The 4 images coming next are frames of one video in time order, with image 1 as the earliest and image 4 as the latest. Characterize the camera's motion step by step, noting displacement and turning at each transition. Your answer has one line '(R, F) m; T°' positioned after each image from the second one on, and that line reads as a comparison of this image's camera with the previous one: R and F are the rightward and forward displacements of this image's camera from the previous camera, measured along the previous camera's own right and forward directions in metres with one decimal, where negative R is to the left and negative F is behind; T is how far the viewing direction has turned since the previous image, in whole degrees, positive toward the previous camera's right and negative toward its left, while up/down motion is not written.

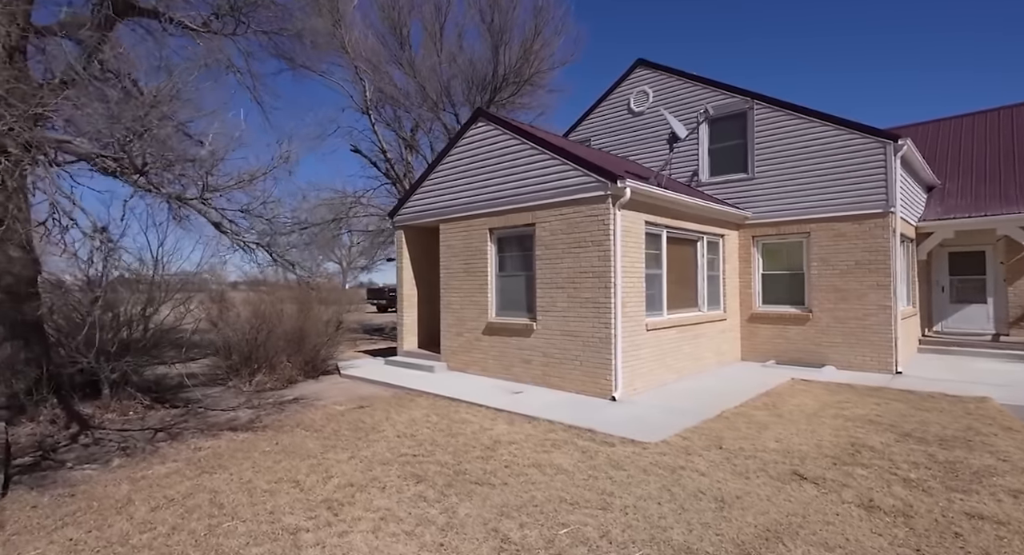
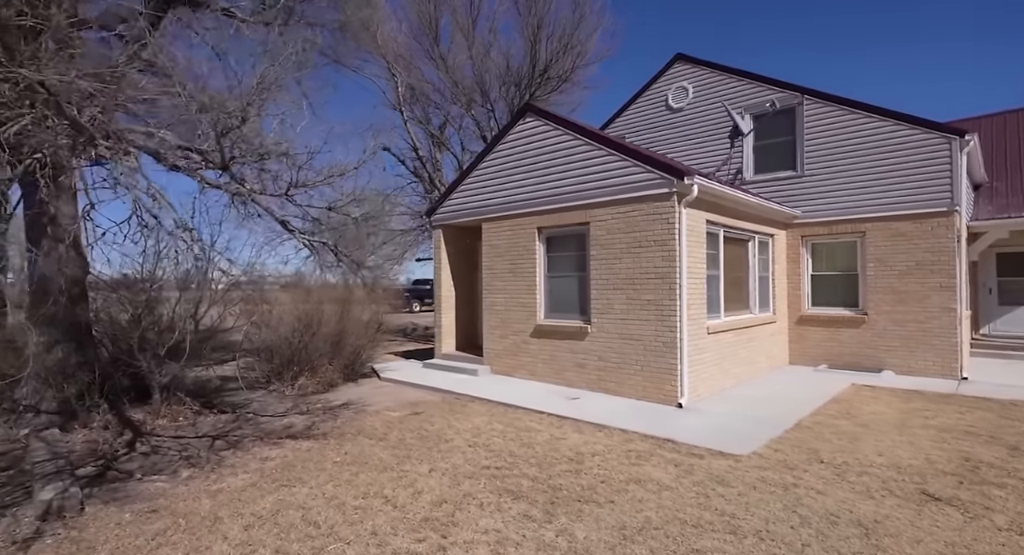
(-0.8, +0.3) m; -1°
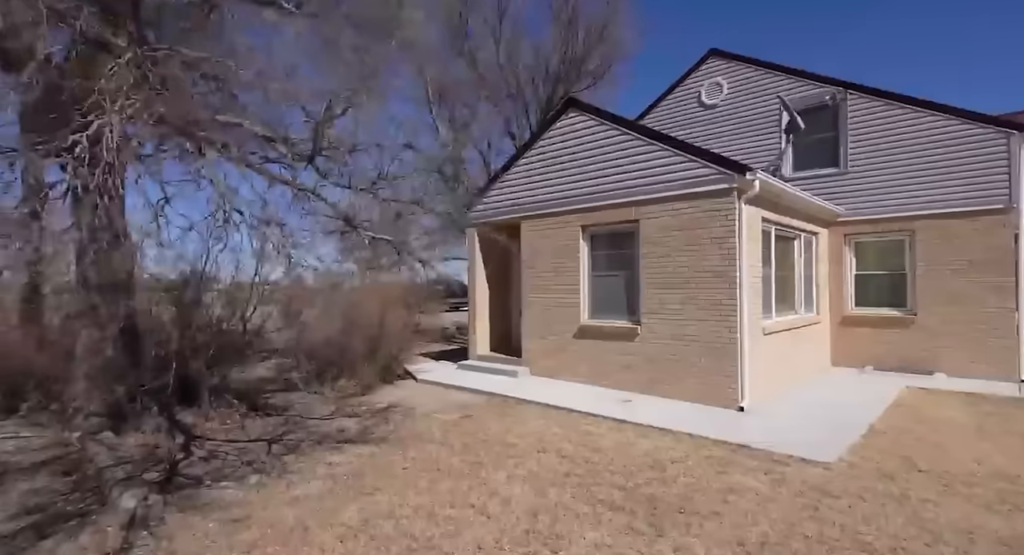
(-0.7, +0.2) m; 0°
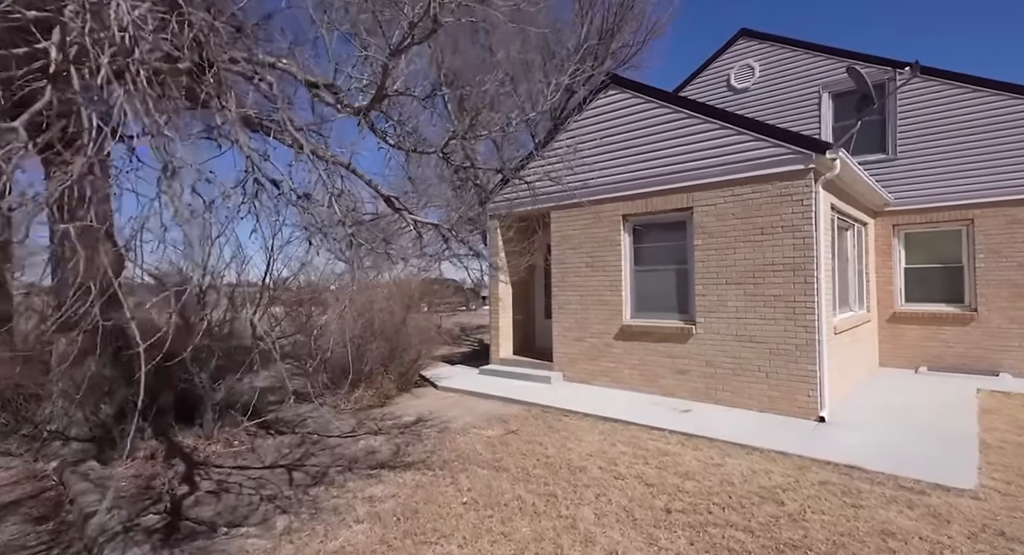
(-0.8, +1.0) m; +1°
